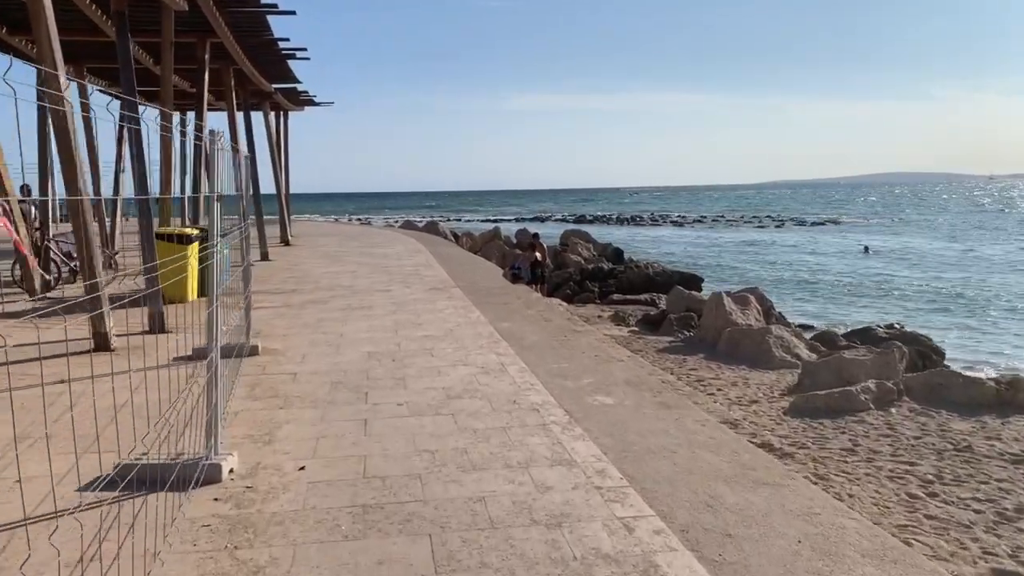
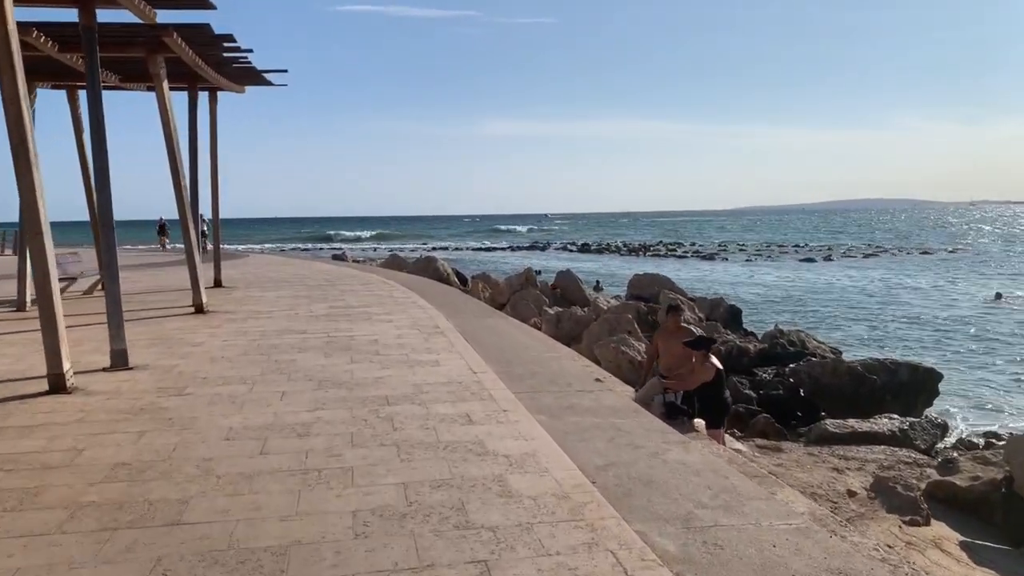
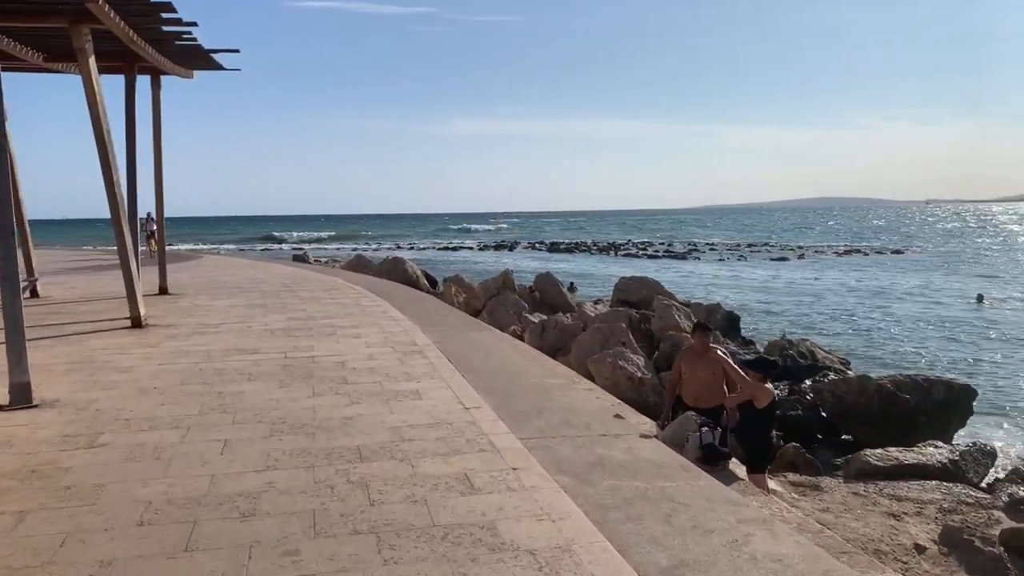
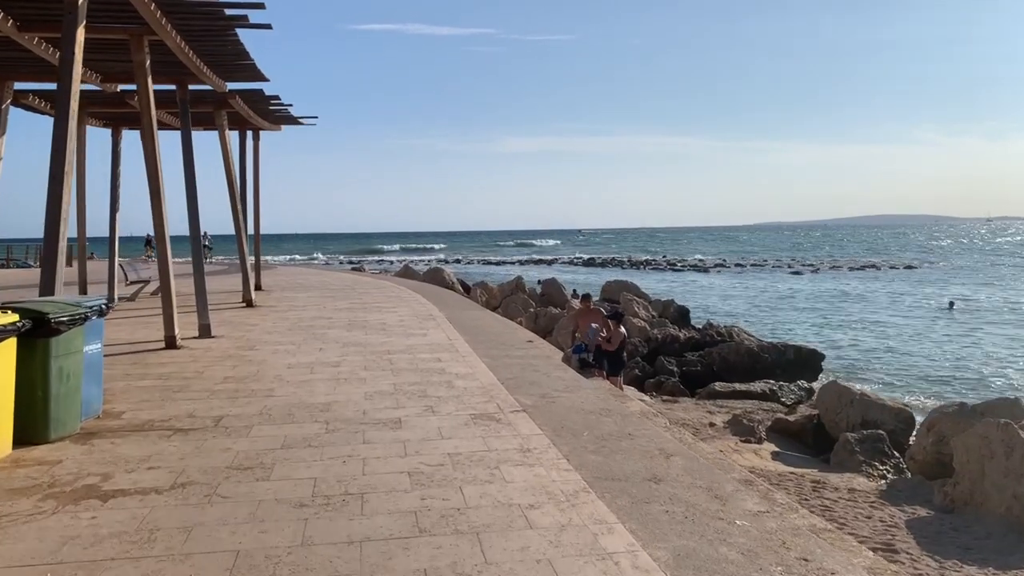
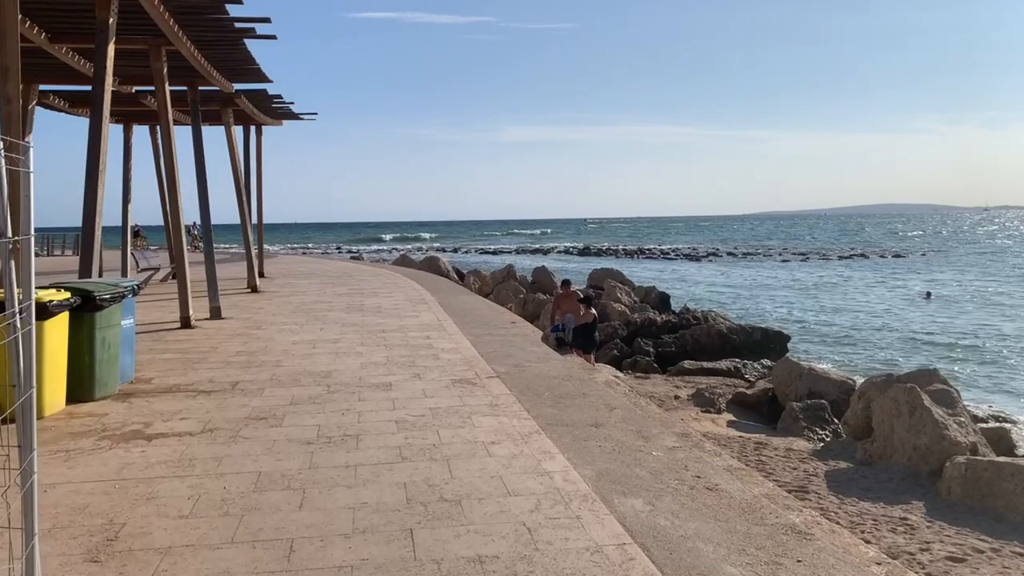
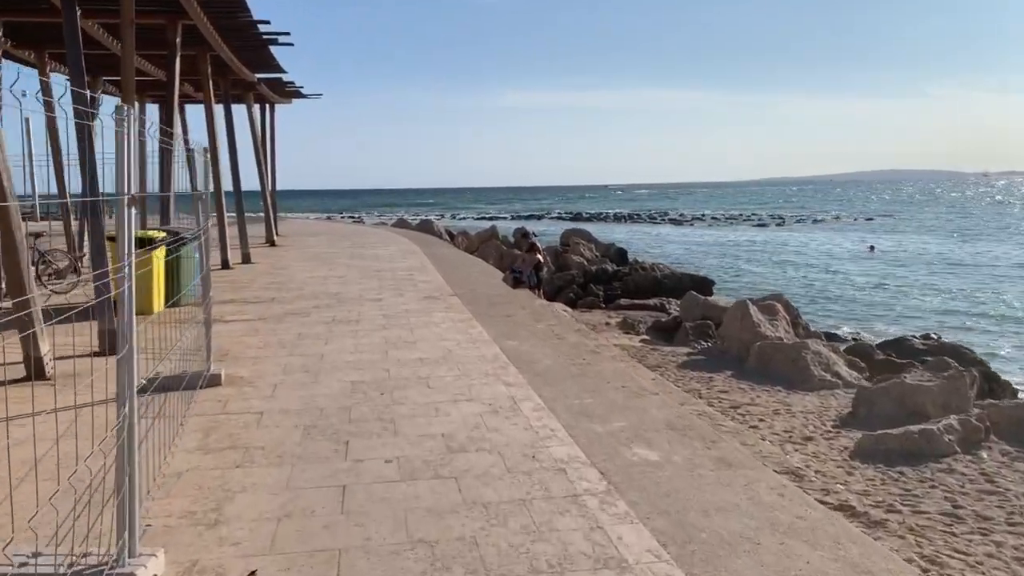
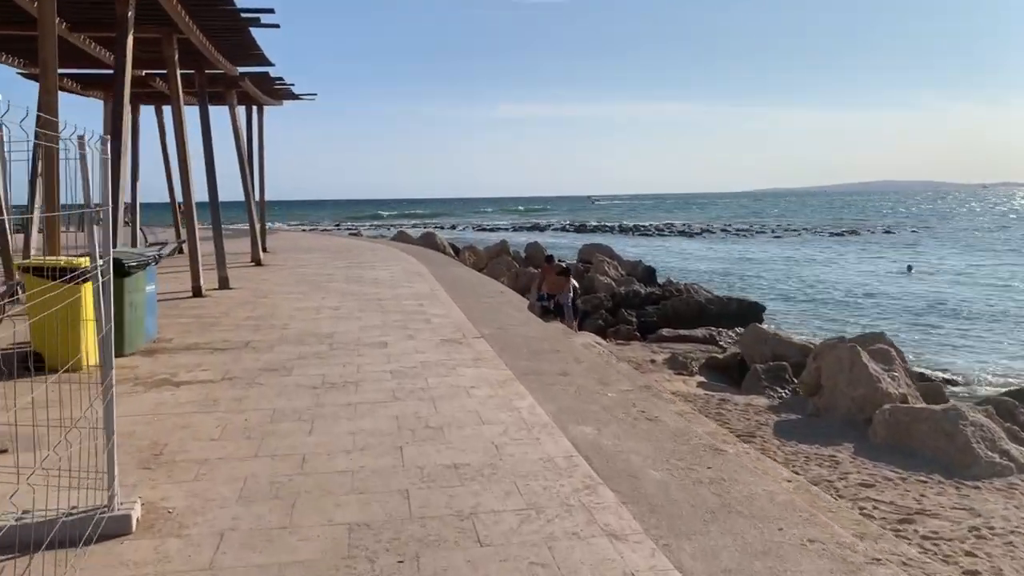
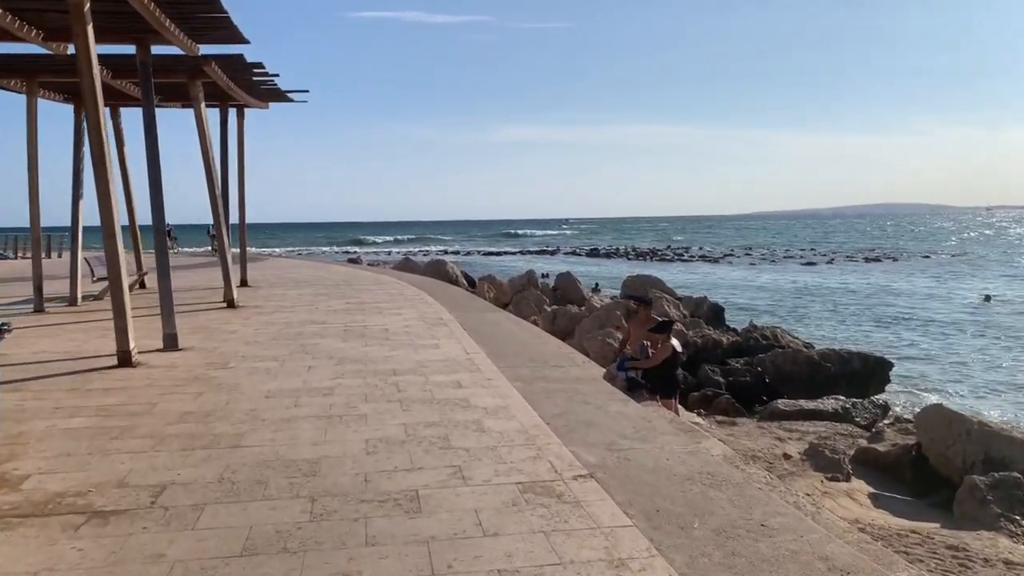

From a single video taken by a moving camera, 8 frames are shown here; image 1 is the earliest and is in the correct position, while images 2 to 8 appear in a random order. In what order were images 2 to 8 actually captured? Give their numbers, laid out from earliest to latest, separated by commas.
6, 7, 5, 4, 8, 2, 3
